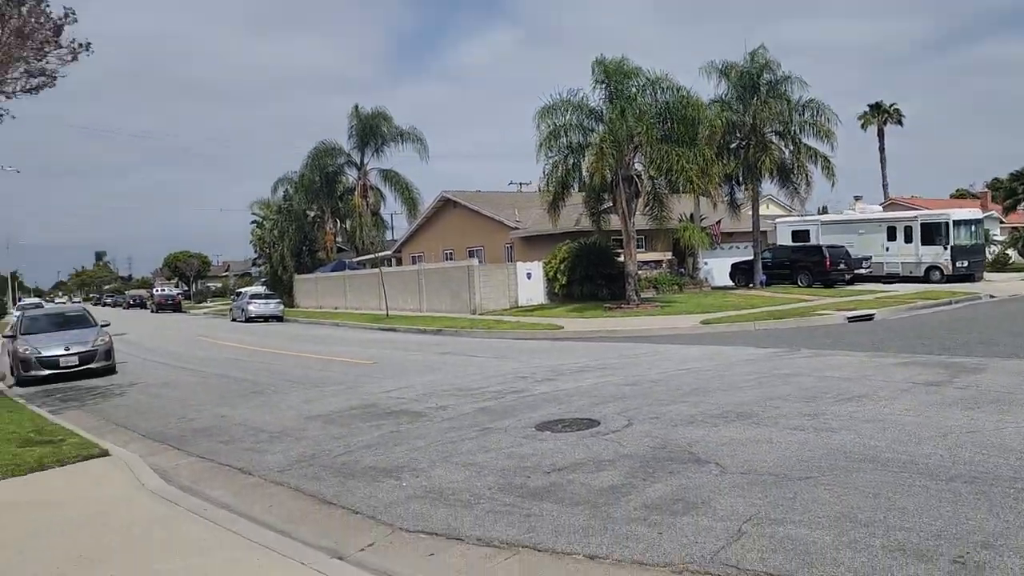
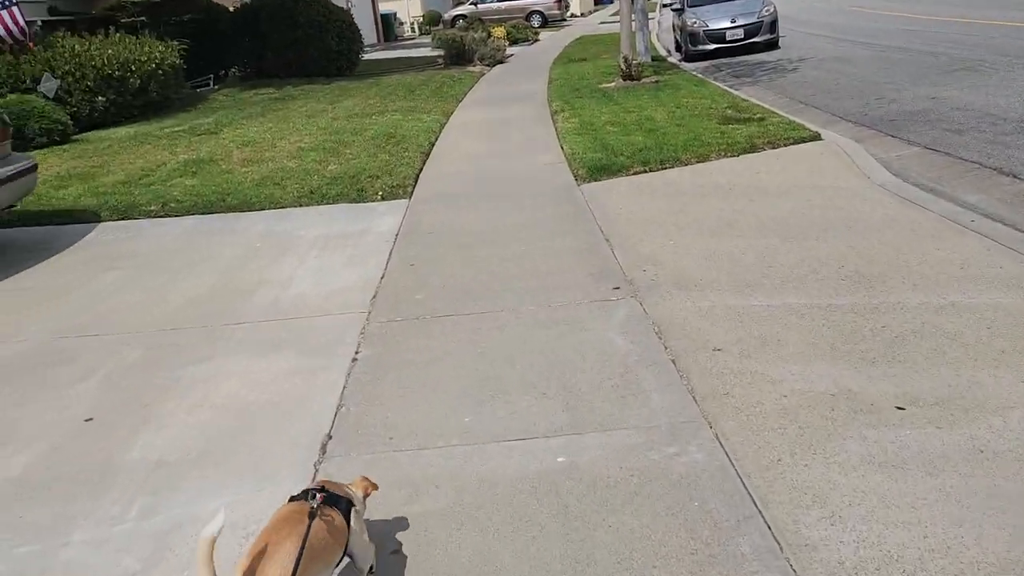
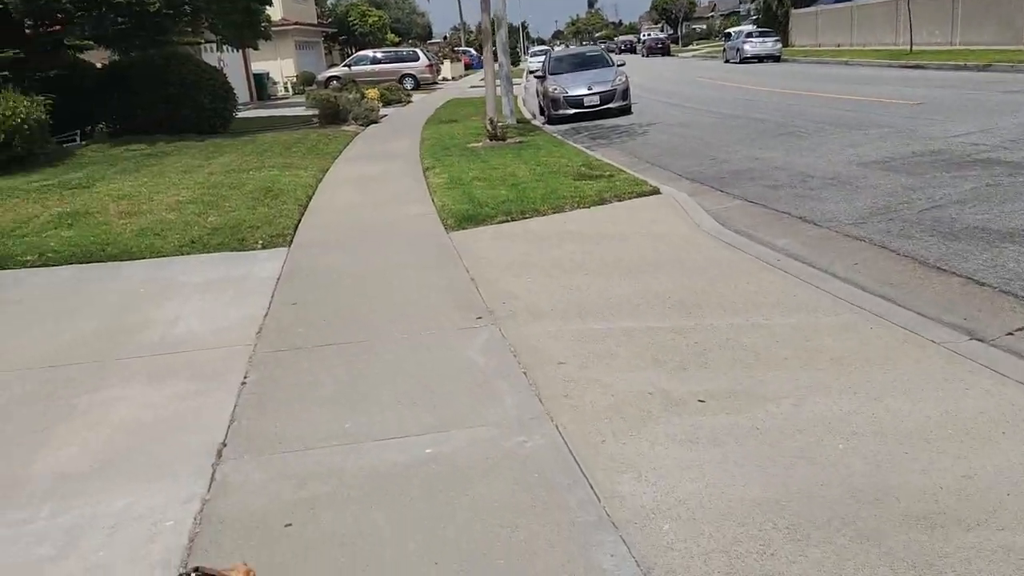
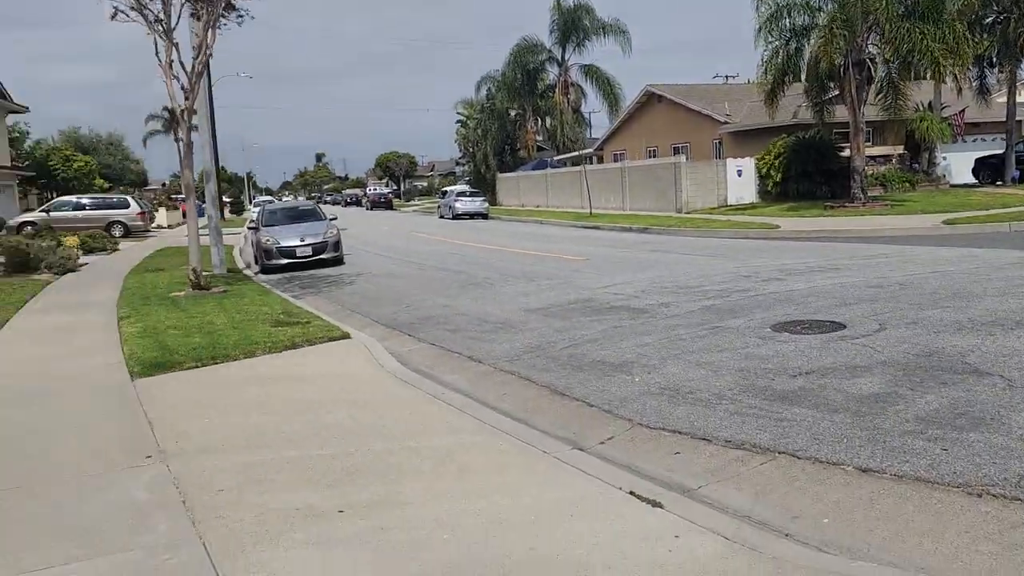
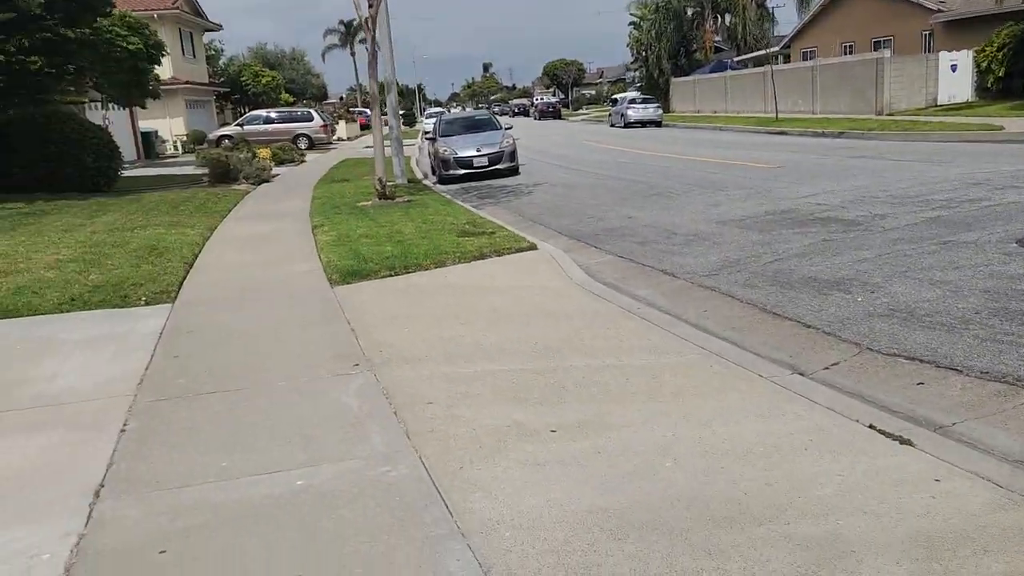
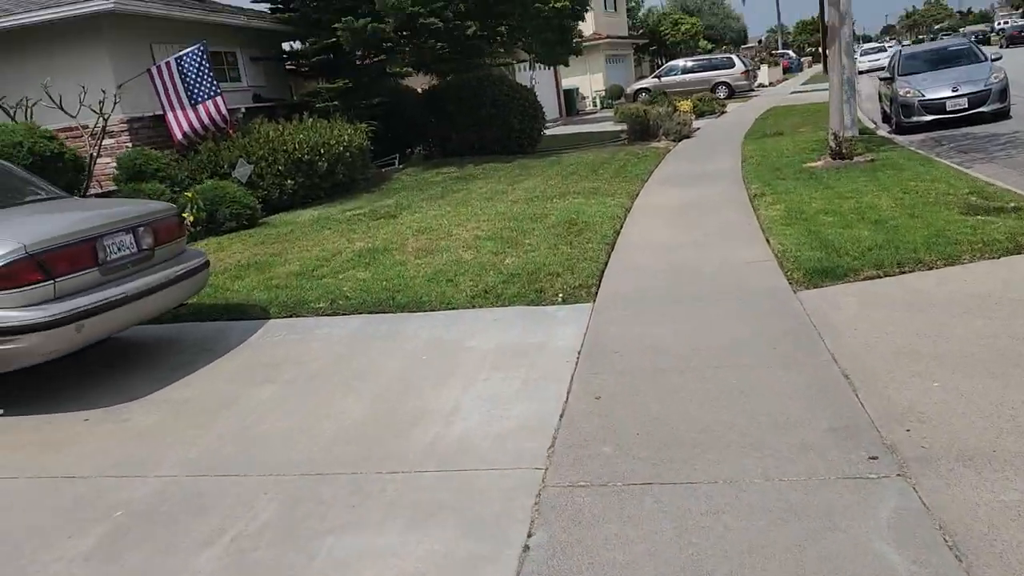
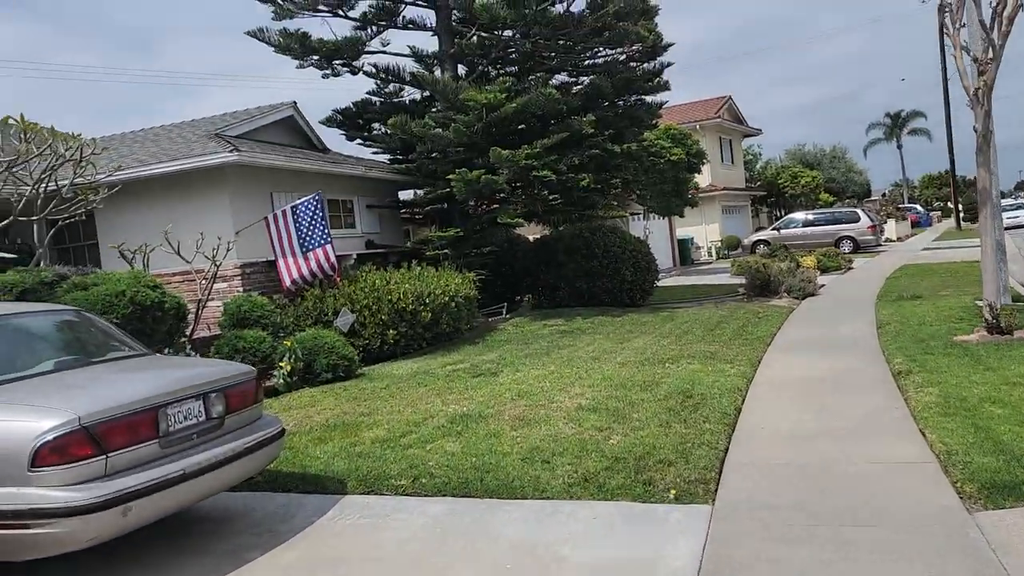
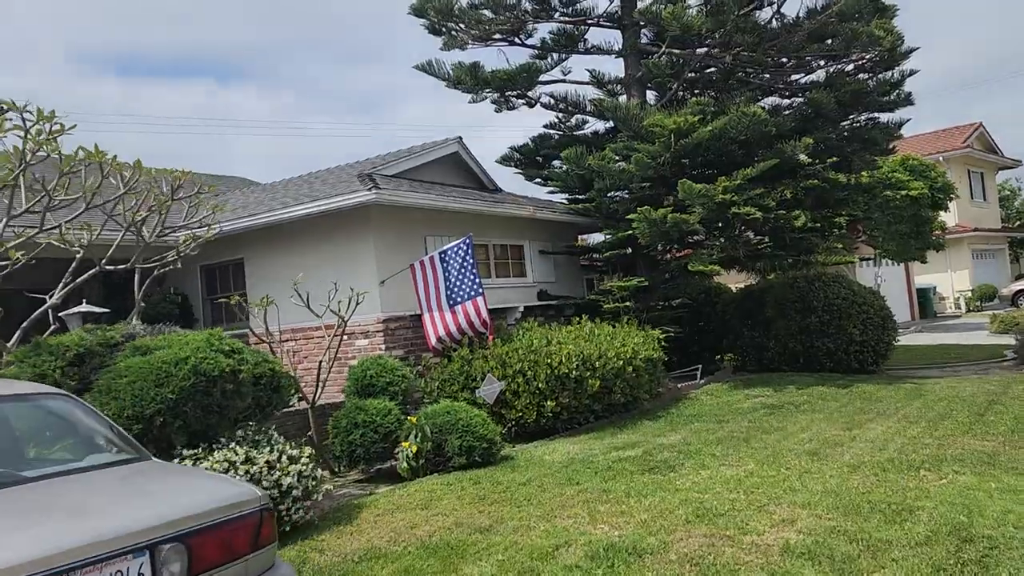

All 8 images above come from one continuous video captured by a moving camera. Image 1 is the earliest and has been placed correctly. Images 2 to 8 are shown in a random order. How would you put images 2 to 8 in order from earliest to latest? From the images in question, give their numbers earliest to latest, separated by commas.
4, 5, 3, 2, 6, 7, 8
